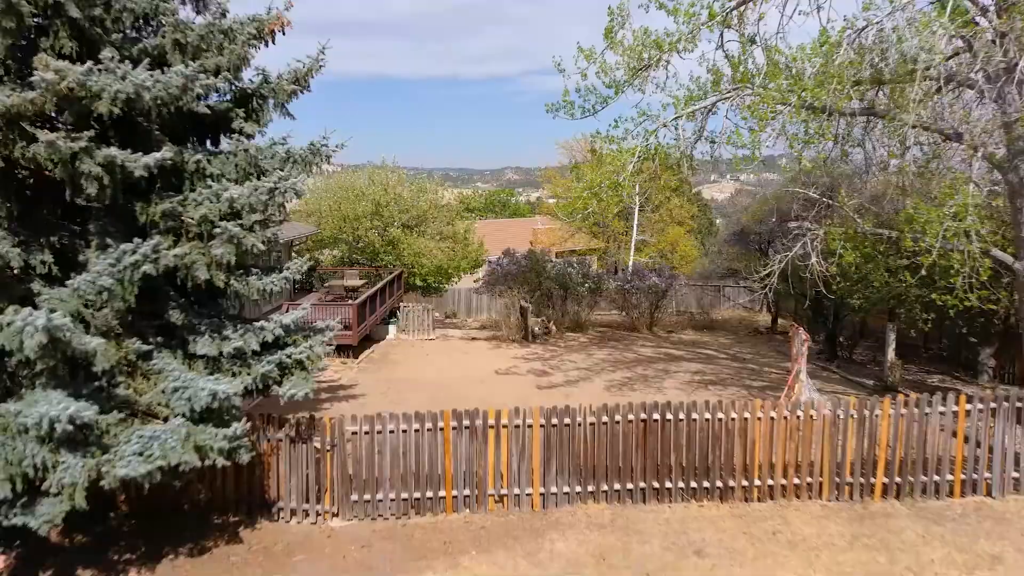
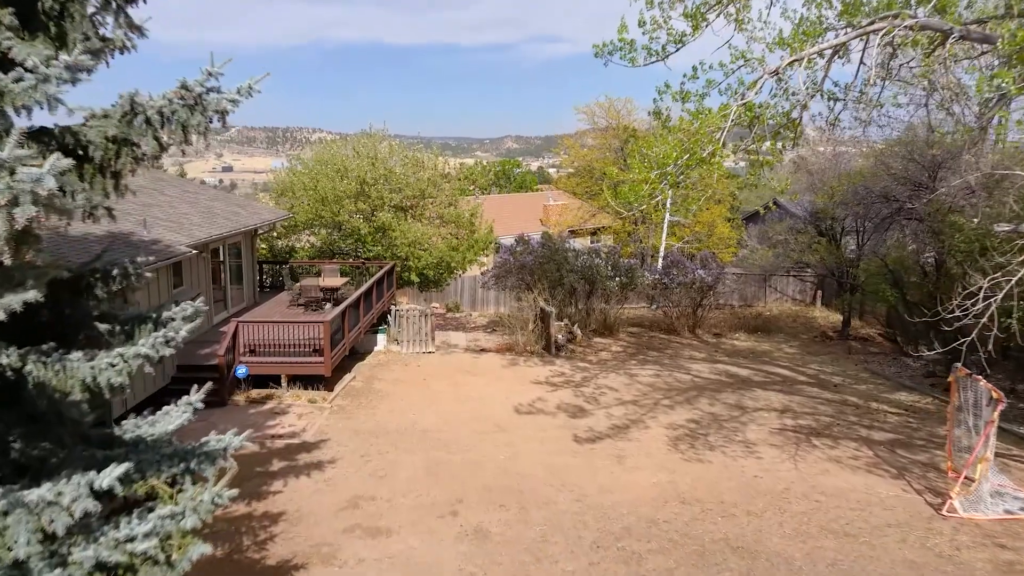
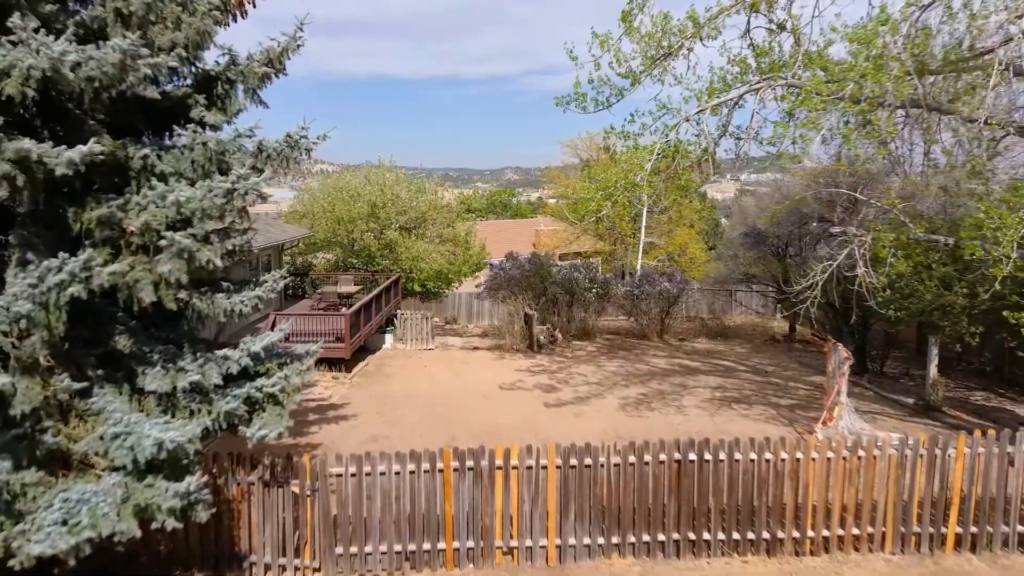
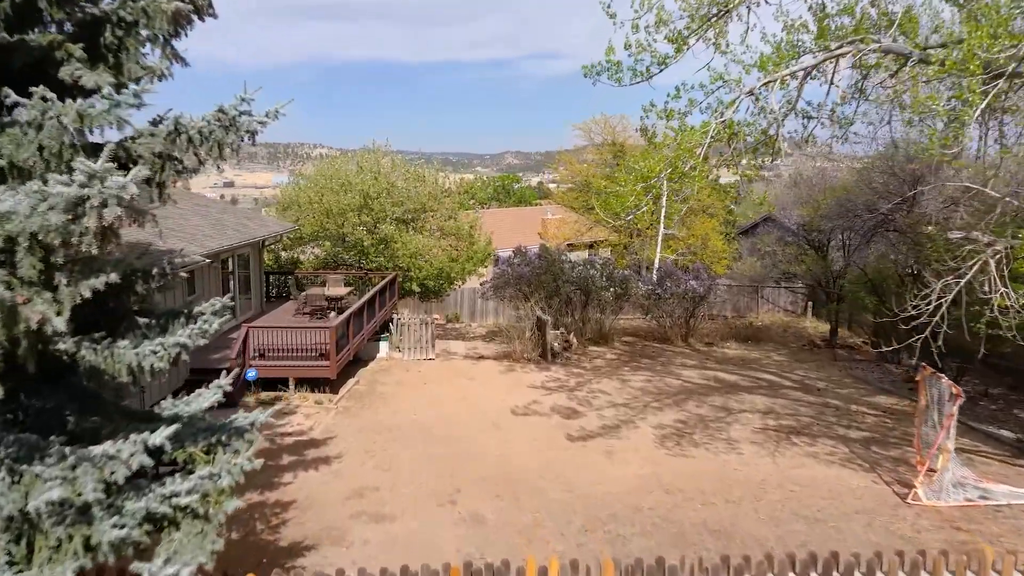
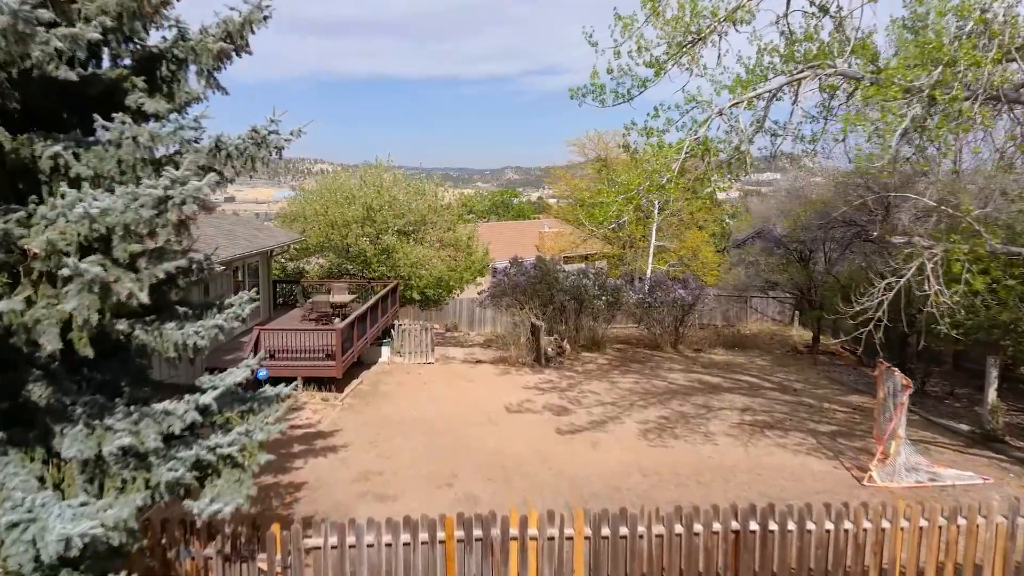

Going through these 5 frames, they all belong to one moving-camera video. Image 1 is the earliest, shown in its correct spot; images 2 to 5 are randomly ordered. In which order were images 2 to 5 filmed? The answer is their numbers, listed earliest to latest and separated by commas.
3, 5, 4, 2
